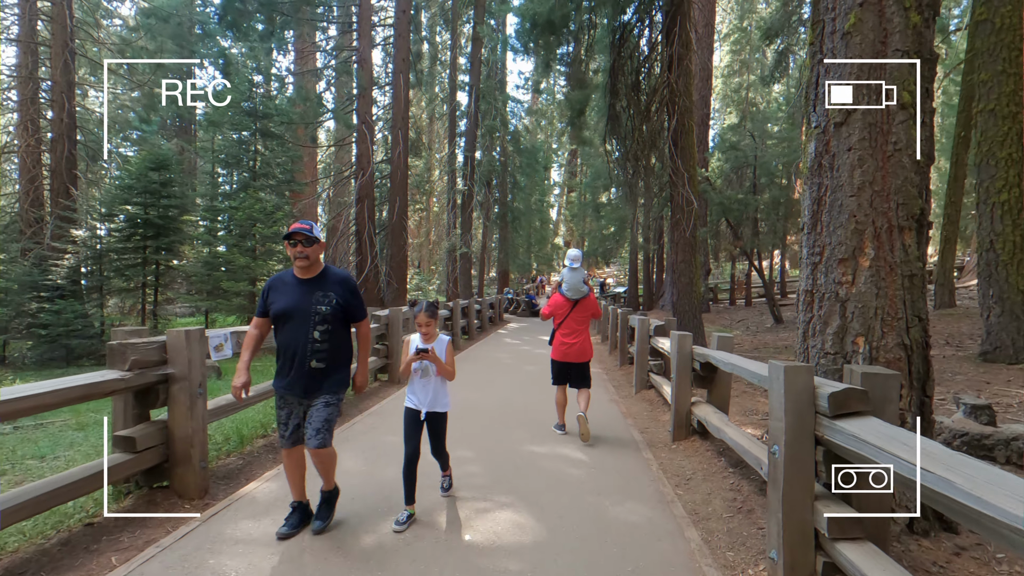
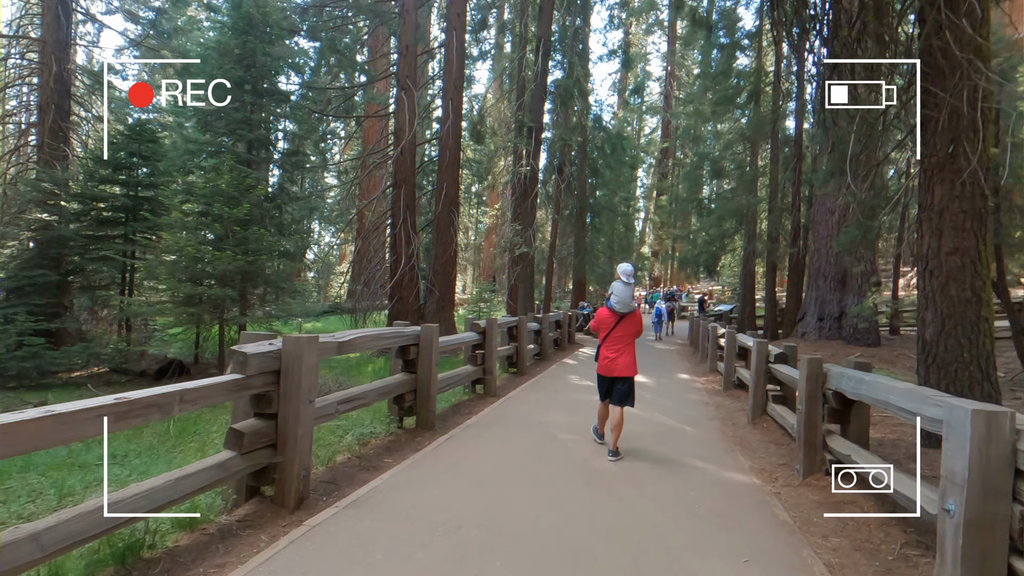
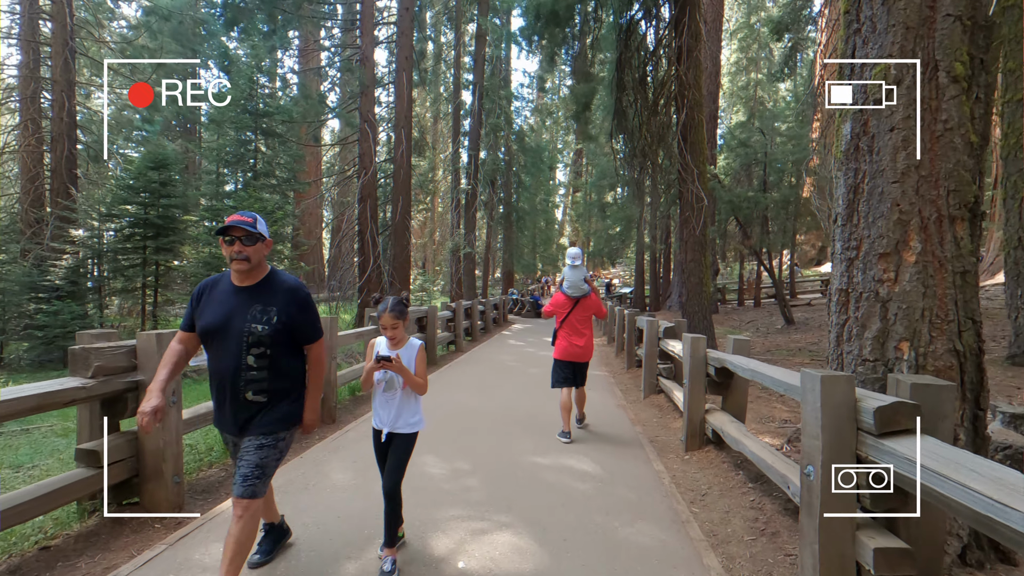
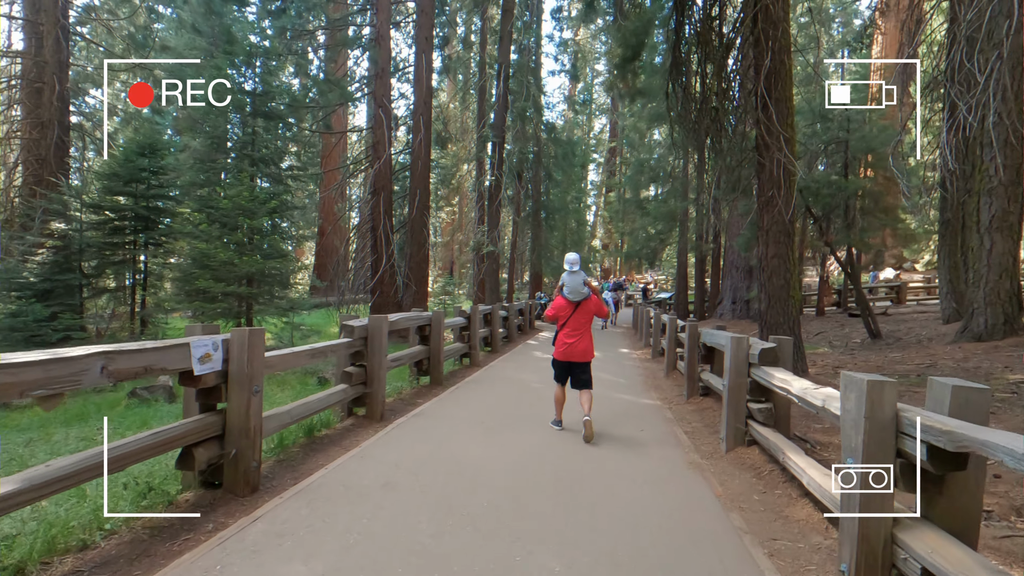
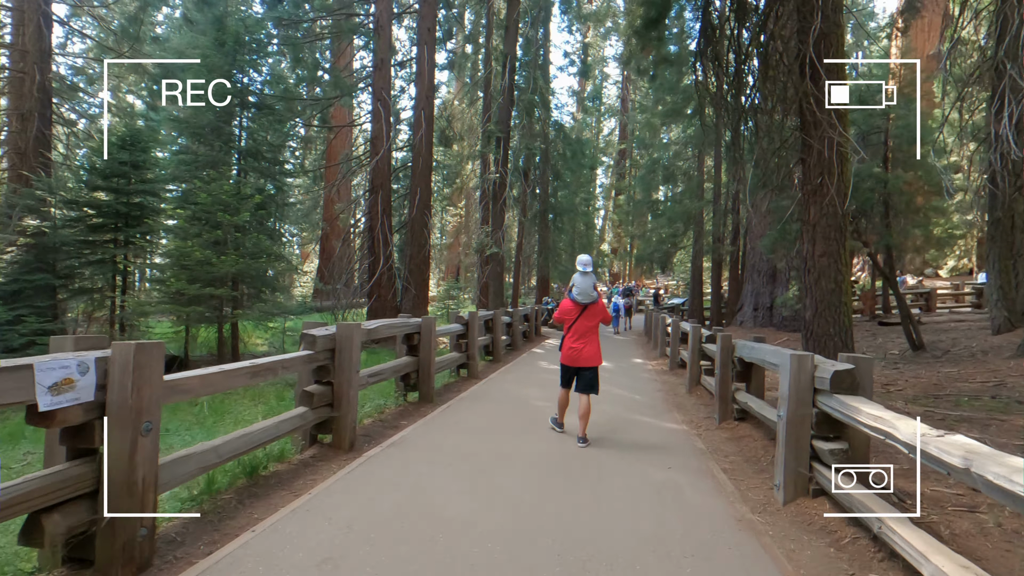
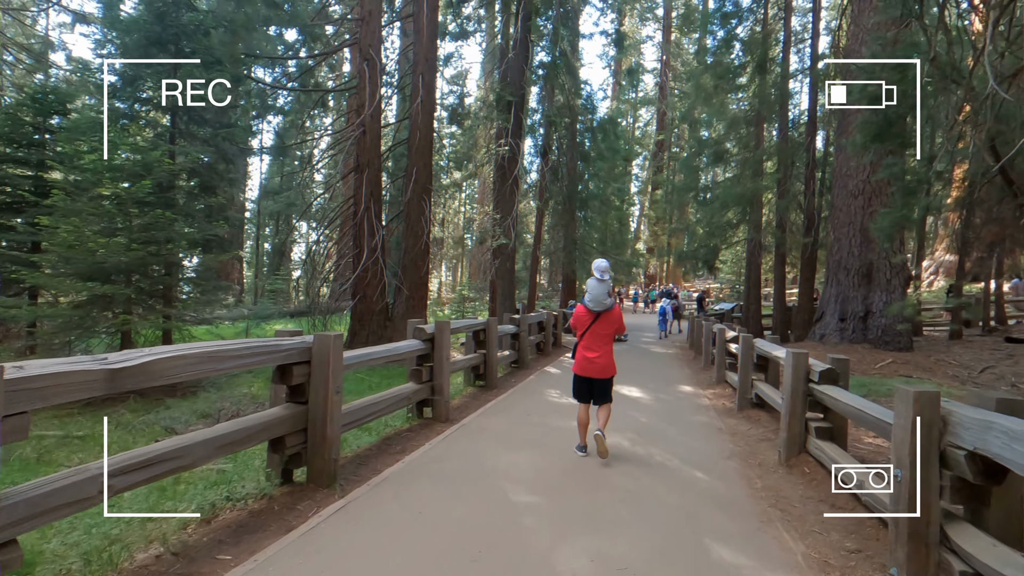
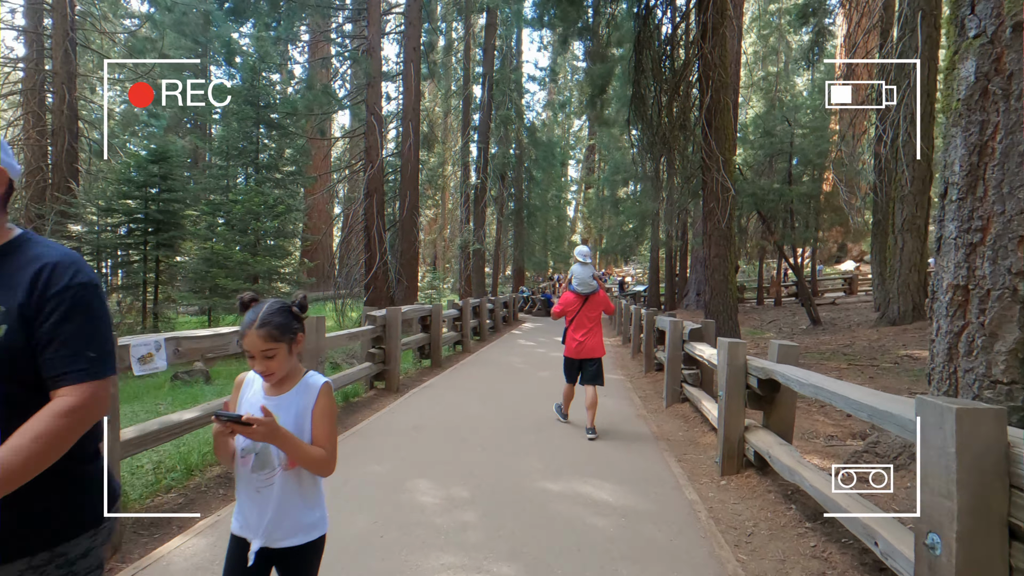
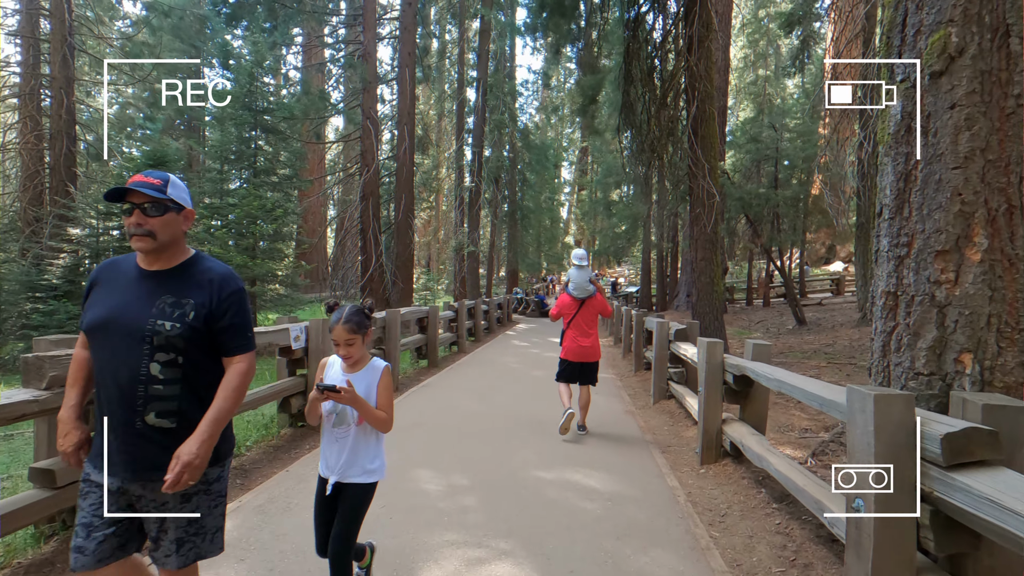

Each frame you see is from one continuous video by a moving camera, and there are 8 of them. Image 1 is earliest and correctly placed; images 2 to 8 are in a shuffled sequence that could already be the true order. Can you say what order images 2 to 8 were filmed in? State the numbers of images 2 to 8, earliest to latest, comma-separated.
3, 8, 7, 4, 5, 2, 6
